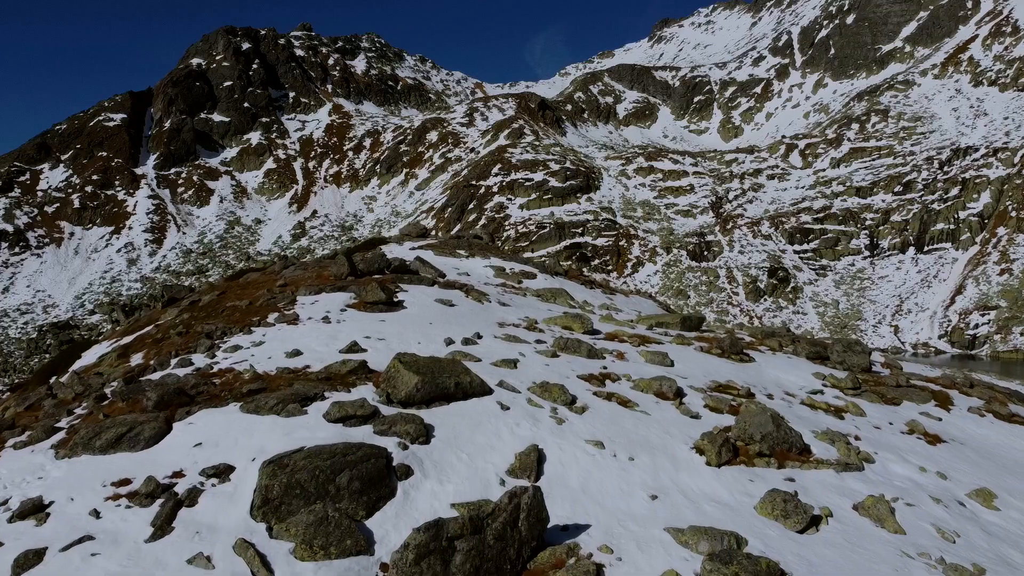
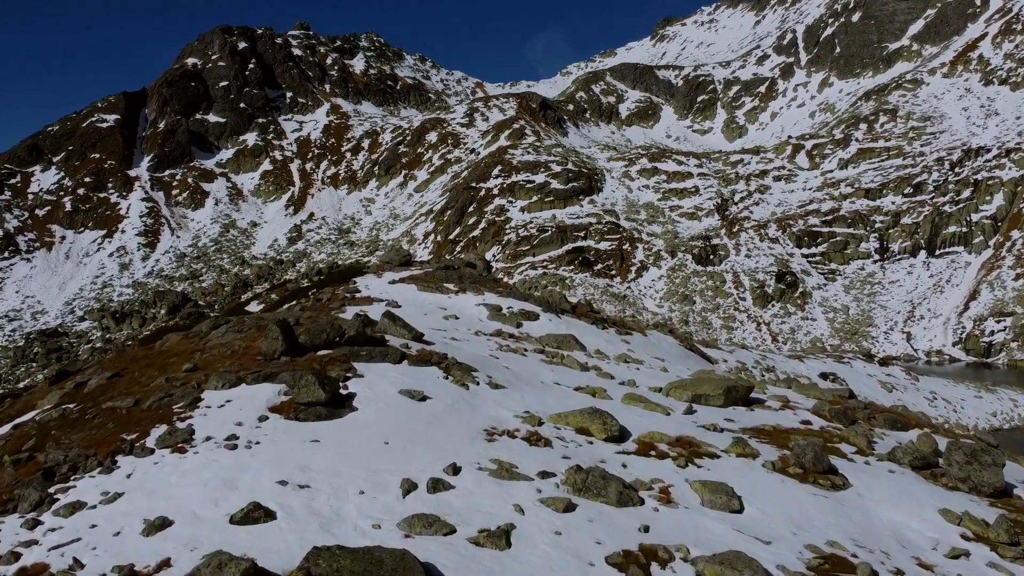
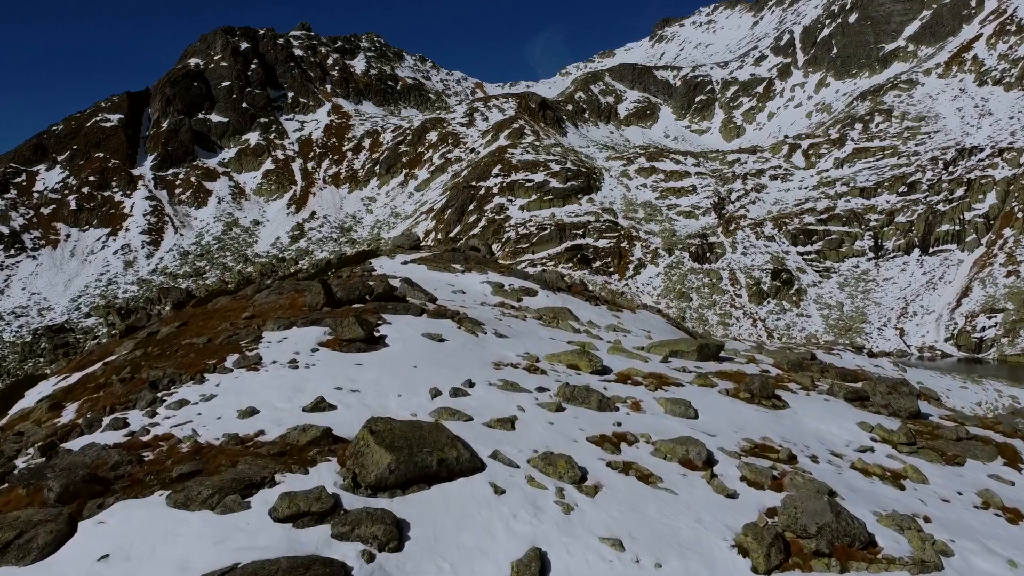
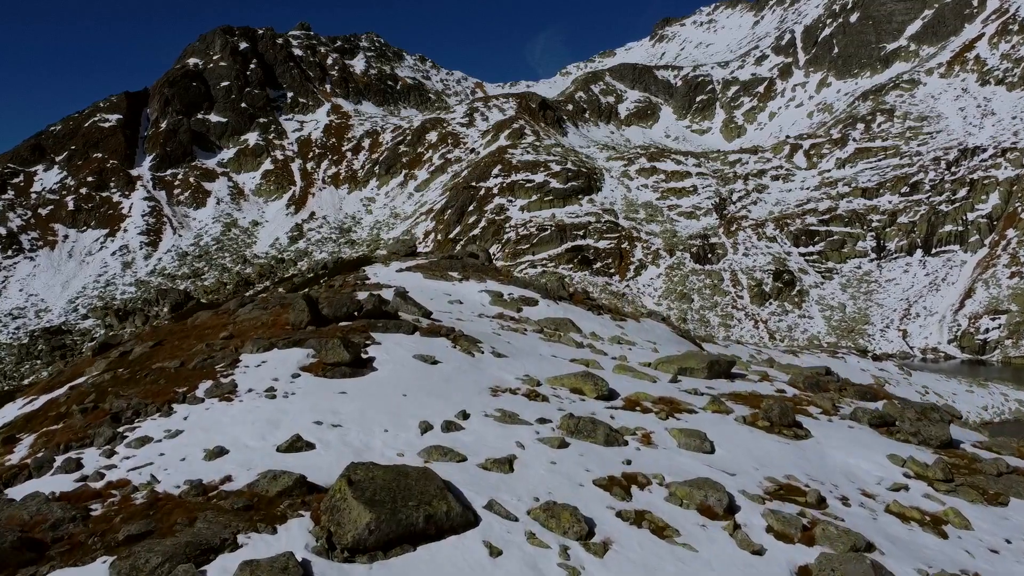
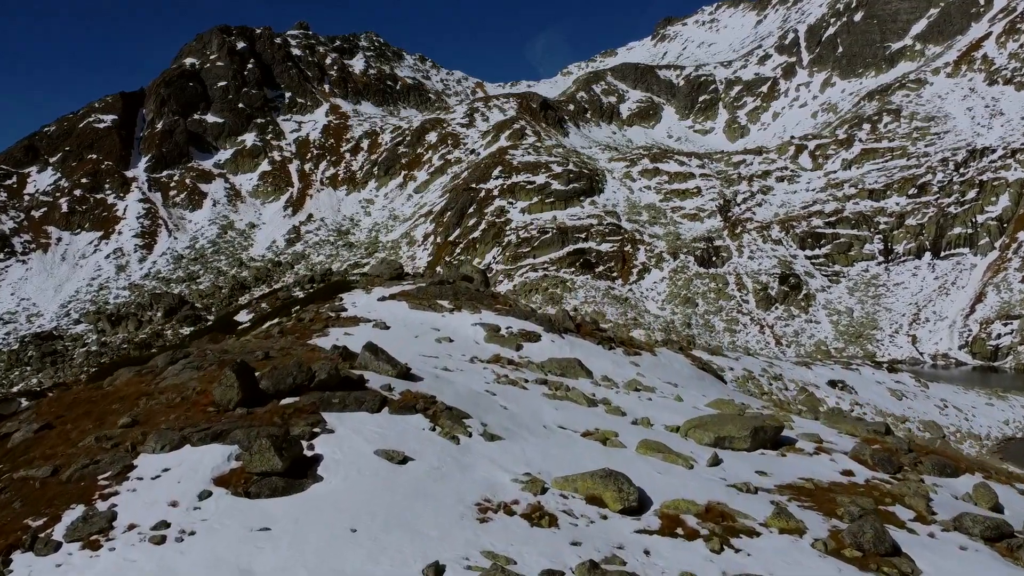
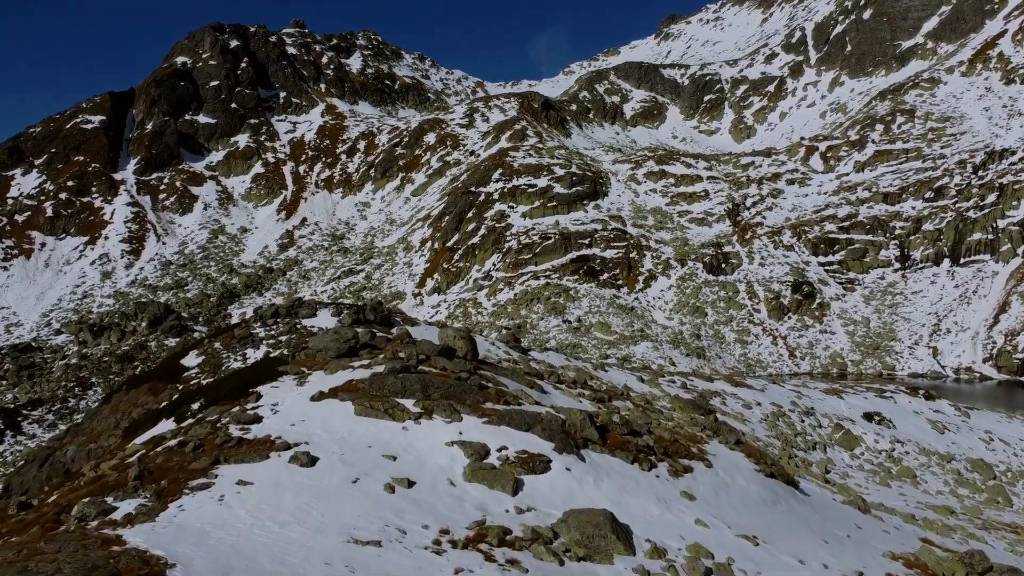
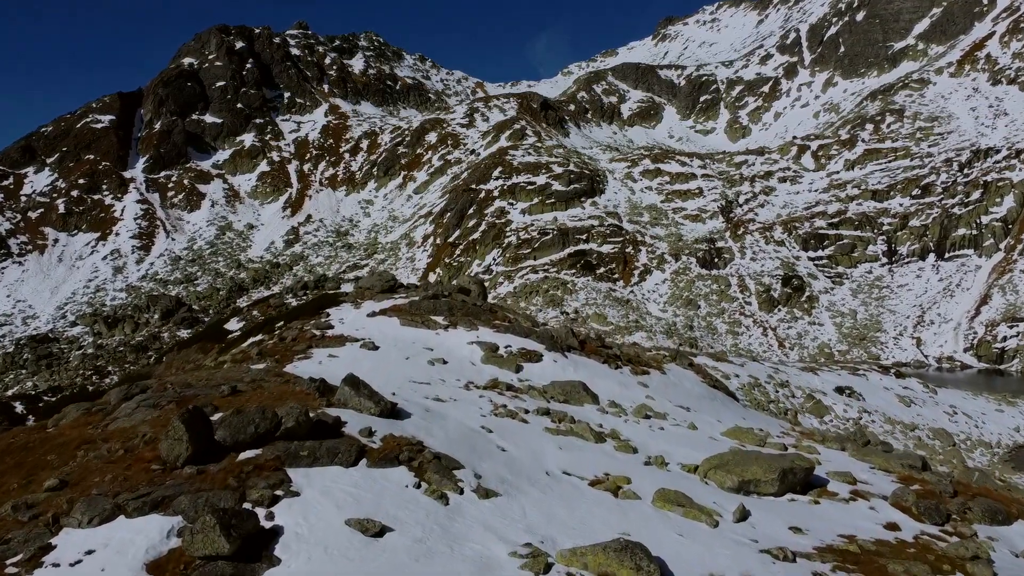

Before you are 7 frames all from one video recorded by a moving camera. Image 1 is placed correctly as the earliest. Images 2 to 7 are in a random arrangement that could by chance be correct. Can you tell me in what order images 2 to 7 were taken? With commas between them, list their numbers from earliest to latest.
3, 4, 2, 5, 7, 6
